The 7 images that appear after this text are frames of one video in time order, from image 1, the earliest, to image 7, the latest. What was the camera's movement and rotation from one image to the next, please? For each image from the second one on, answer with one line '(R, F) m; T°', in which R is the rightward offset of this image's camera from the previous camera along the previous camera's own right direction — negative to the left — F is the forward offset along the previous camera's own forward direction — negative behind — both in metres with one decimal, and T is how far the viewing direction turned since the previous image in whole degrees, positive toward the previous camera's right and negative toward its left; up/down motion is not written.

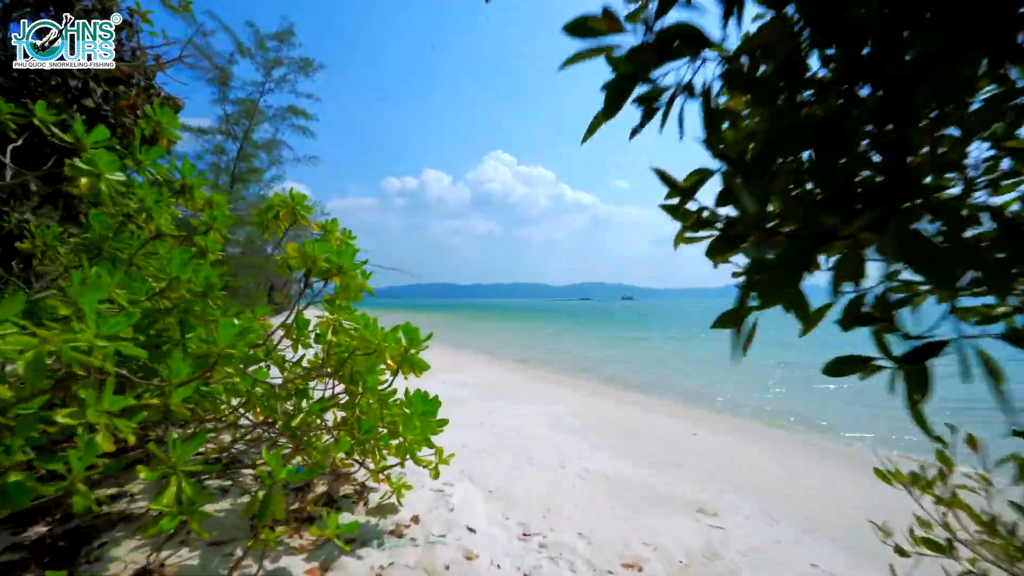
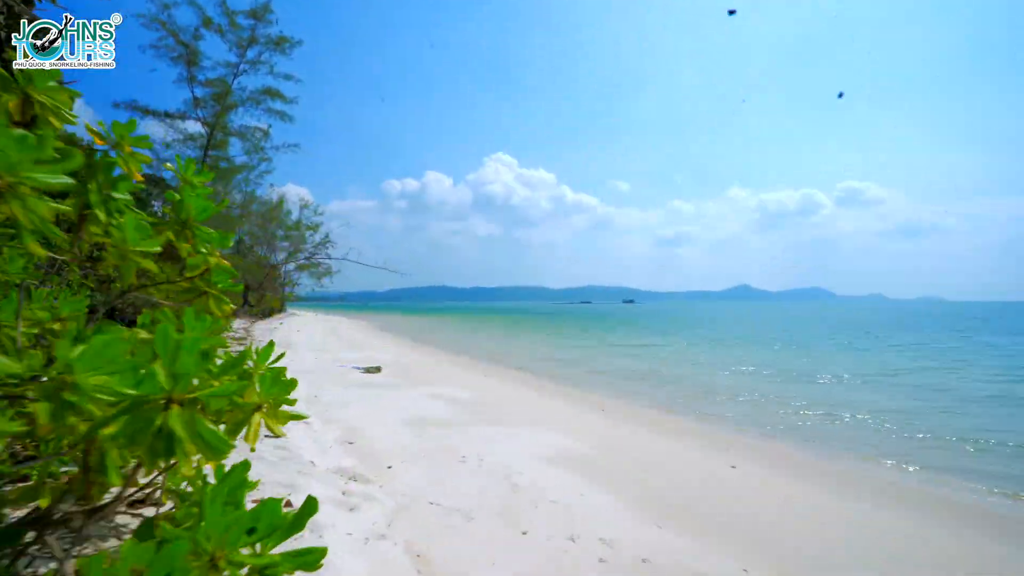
(+0.1, +1.4) m; 0°
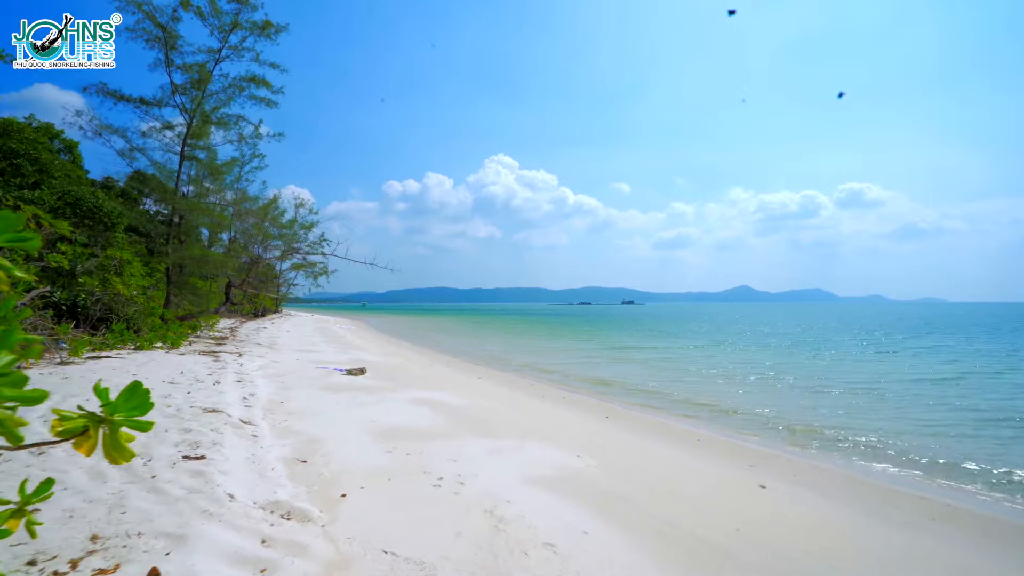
(+0.1, +0.8) m; 0°
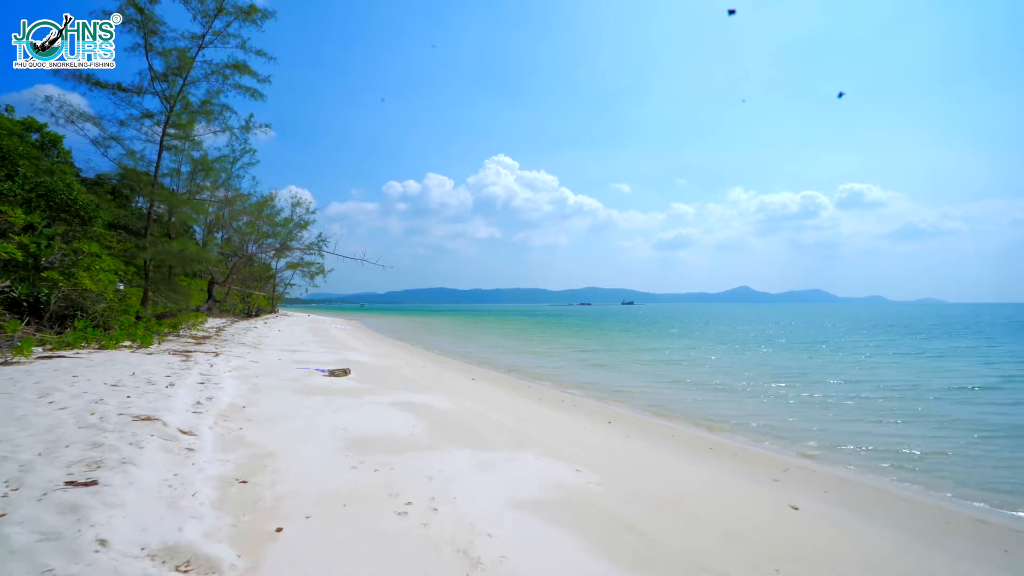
(+0.1, +0.7) m; 0°
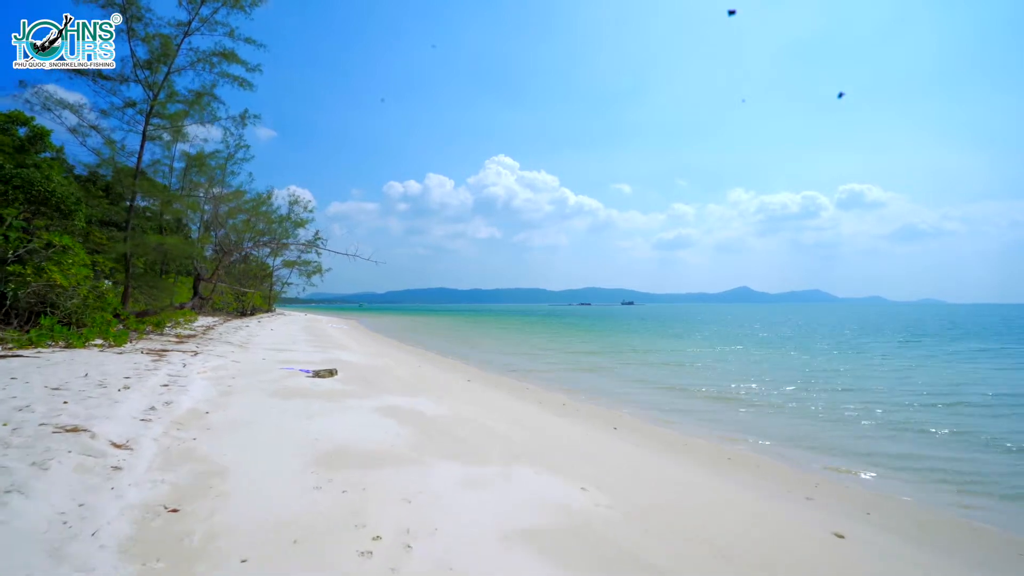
(0.0, +0.6) m; 0°
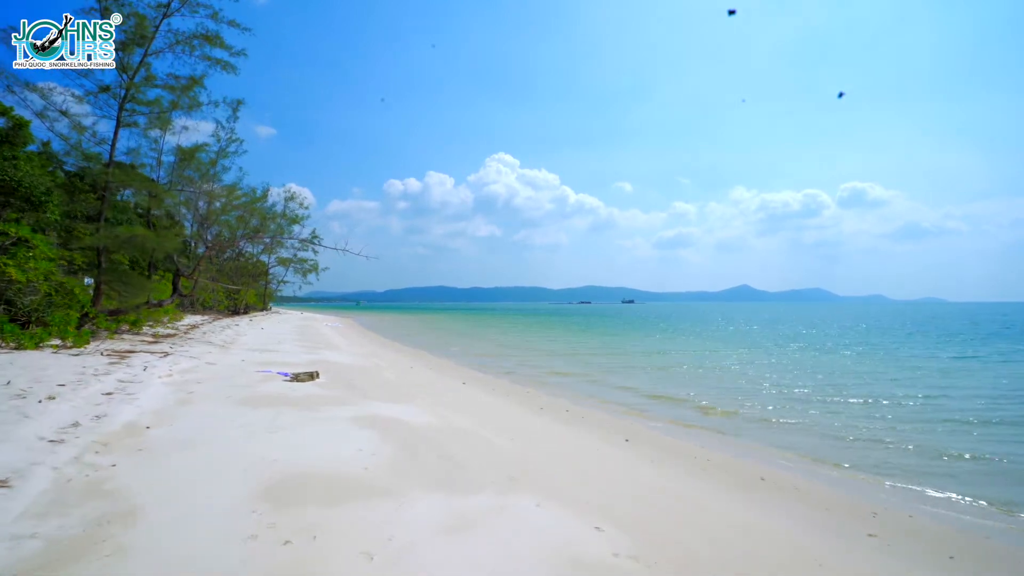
(0.0, +0.8) m; 0°
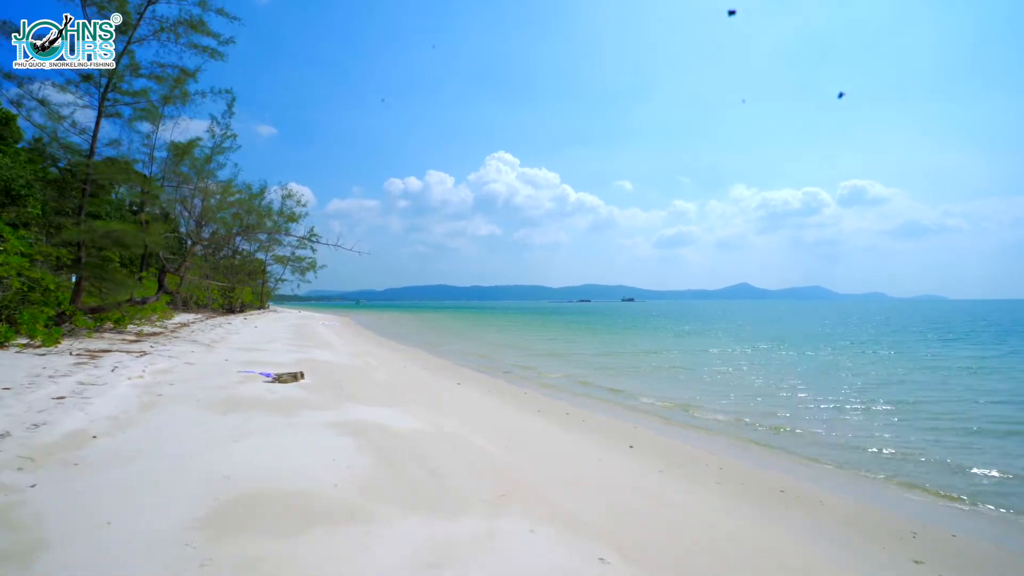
(+0.1, +0.5) m; 0°
